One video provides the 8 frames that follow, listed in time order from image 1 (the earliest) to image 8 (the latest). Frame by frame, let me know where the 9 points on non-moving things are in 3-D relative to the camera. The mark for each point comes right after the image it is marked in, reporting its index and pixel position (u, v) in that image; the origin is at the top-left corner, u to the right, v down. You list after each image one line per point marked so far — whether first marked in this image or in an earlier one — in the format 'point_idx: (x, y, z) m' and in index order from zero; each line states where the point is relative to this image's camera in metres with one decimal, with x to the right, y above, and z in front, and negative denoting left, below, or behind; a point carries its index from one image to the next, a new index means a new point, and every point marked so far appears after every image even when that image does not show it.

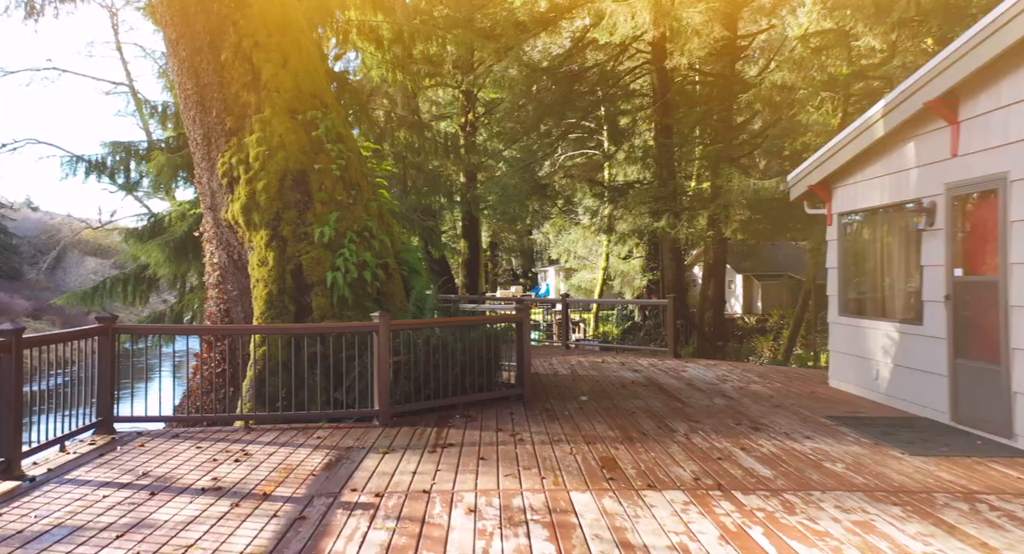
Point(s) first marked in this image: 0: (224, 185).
0: (-3.1, +1.0, +7.2) m
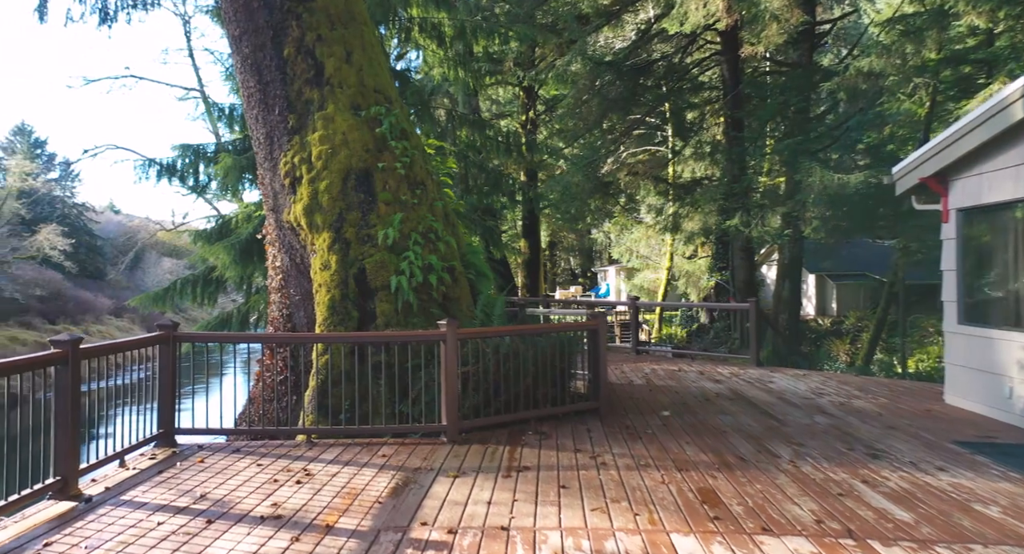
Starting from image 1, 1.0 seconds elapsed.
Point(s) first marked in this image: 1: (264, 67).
0: (-2.3, +1.0, +6.9) m
1: (-2.6, +2.2, +7.0) m
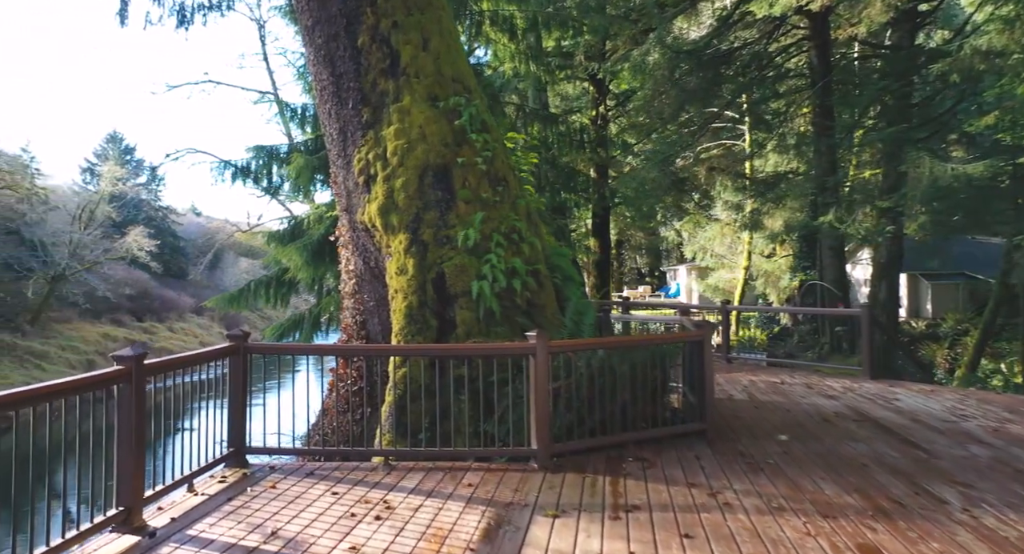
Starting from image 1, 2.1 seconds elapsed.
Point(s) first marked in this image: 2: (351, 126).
0: (-1.5, +0.9, +6.5) m
1: (-1.7, +2.2, +6.6) m
2: (-1.6, +1.5, +6.6) m
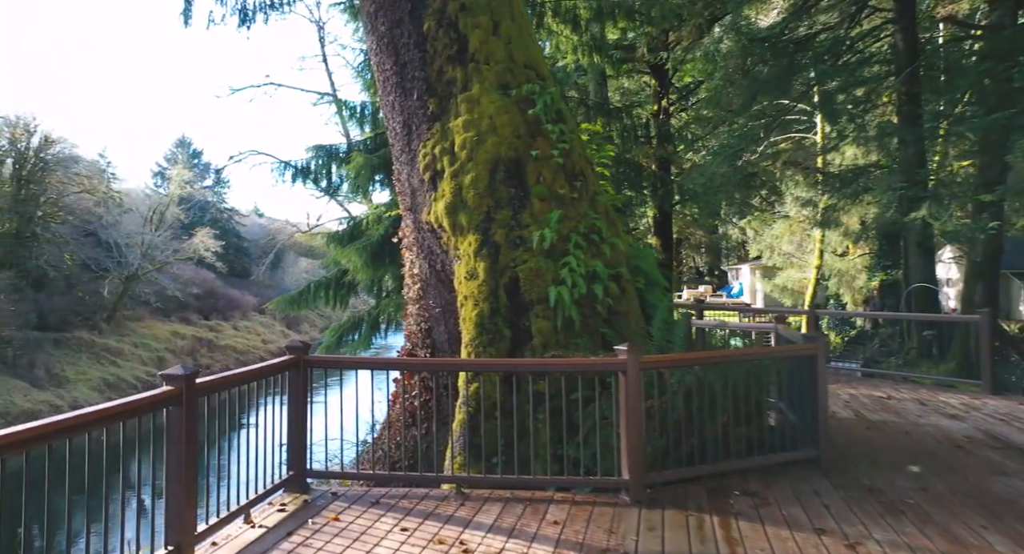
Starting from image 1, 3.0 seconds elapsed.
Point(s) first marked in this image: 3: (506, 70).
0: (-0.8, +0.9, +6.0) m
1: (-1.0, +2.1, +6.2) m
2: (-0.9, +1.5, +6.2) m
3: (-0.1, +1.8, +5.9) m
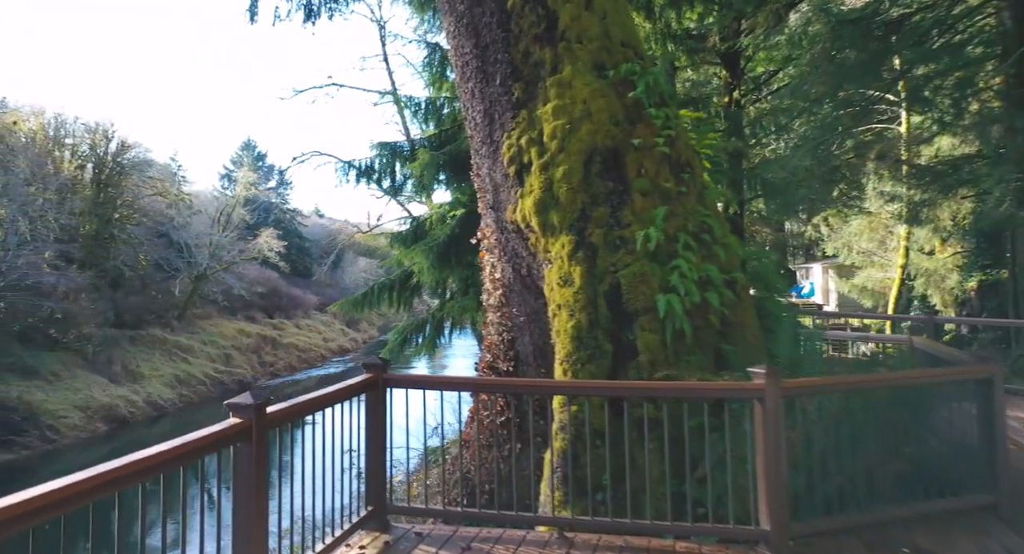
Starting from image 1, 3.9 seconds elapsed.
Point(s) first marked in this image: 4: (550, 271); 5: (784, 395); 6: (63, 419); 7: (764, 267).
0: (0.0, +0.8, +5.4) m
1: (-0.2, +2.1, +5.6) m
2: (-0.1, +1.4, +5.6) m
3: (+0.7, +1.8, +5.2) m
4: (+0.3, +0.1, +5.0) m
5: (+1.5, -0.6, +3.6) m
6: (-12.0, -3.7, +18.1) m
7: (+2.0, +0.1, +5.4) m
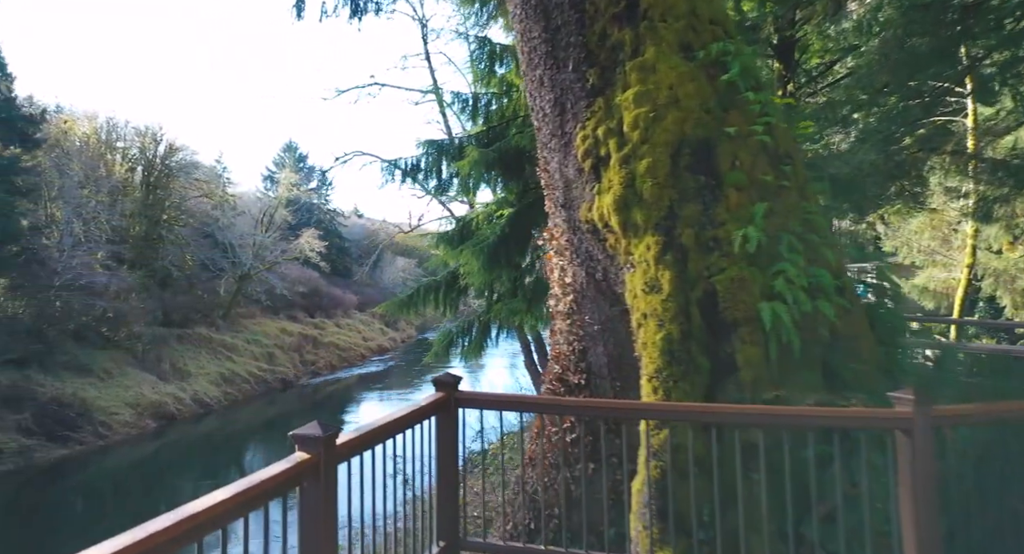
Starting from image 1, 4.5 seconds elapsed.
0: (+0.5, +0.8, +4.9) m
1: (+0.3, +2.0, +5.1) m
2: (+0.4, +1.4, +5.1) m
3: (+1.2, +1.7, +4.7) m
4: (+0.8, 0.0, +4.5) m
5: (+1.9, -0.7, +3.1) m
6: (-10.8, -3.7, +18.2) m
7: (+2.5, +0.1, +4.8) m
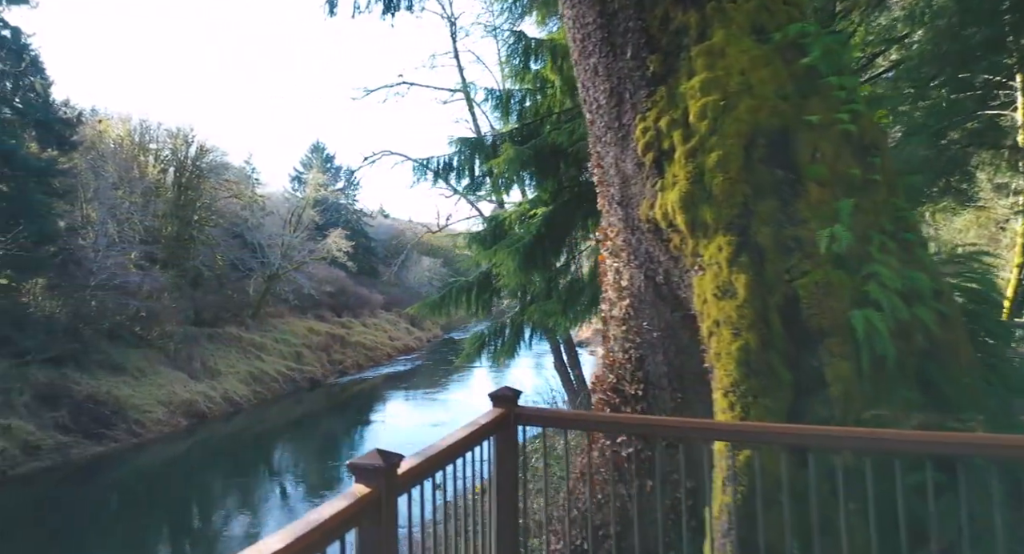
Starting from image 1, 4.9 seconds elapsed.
0: (+0.9, +0.8, +4.6) m
1: (+0.7, +2.0, +4.7) m
2: (+0.8, +1.4, +4.7) m
3: (+1.6, +1.7, +4.3) m
4: (+1.2, 0.0, +4.1) m
5: (+2.2, -0.7, +2.6) m
6: (-9.9, -3.7, +18.2) m
7: (+2.9, 0.0, +4.4) m
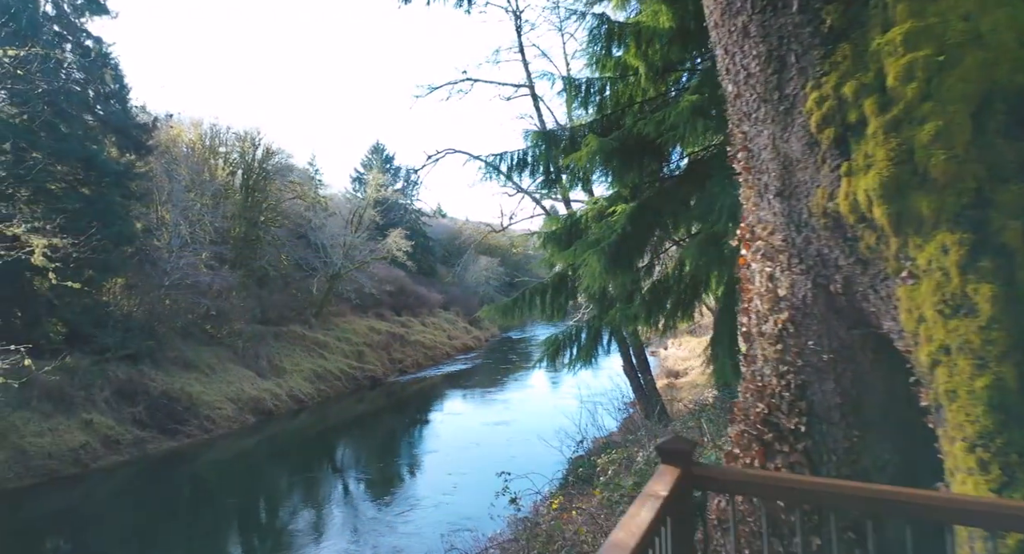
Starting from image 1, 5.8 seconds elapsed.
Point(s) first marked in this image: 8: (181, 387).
0: (+1.7, +0.7, +3.6) m
1: (+1.5, +2.0, +3.8) m
2: (+1.6, +1.3, +3.8) m
3: (+2.3, +1.7, +3.3) m
4: (+1.9, -0.1, +3.1) m
5: (+2.8, -0.7, +1.6) m
6: (-8.0, -3.8, +18.2) m
7: (+3.6, 0.0, +3.3) m
8: (-9.0, -3.1, +18.2) m
